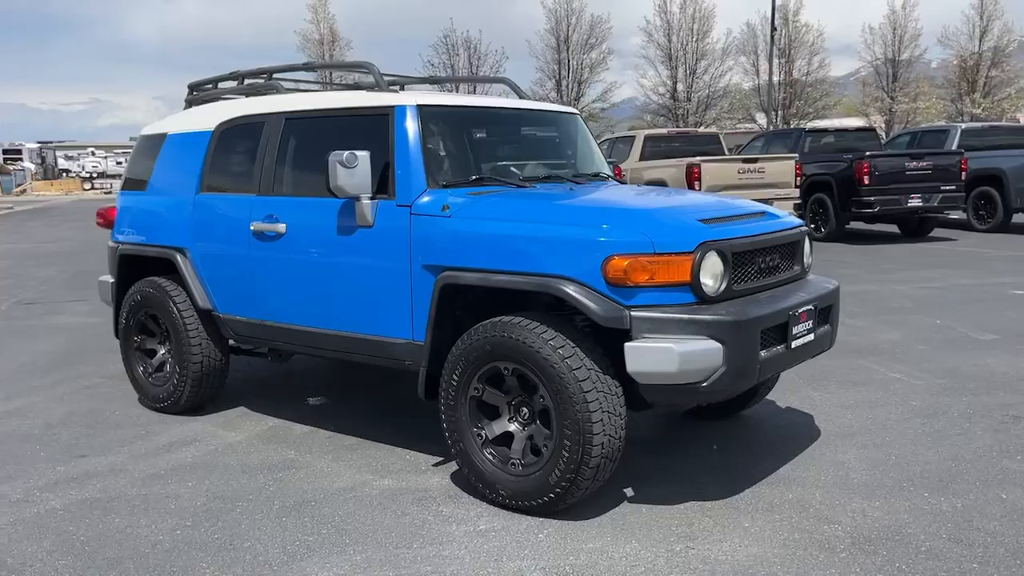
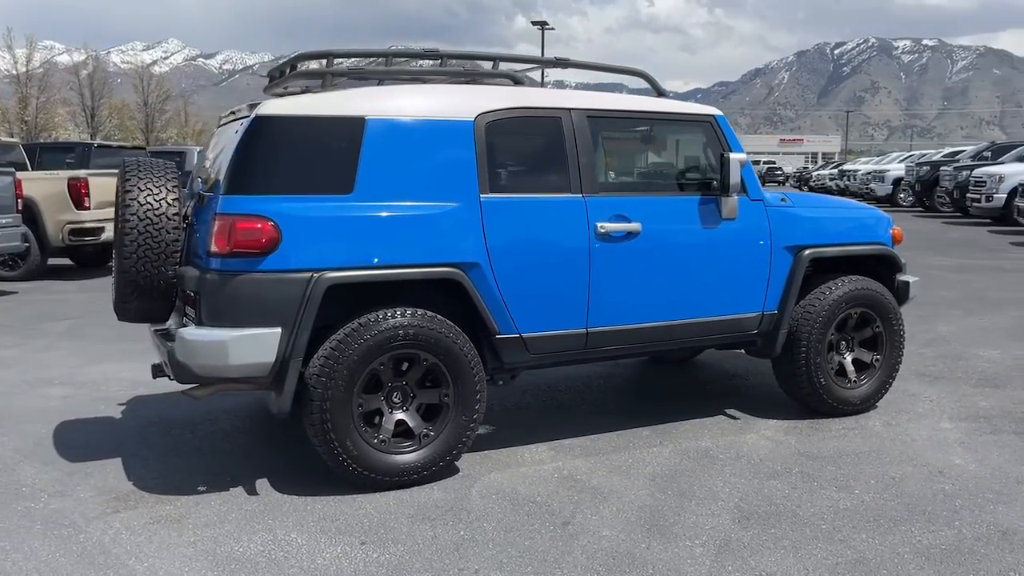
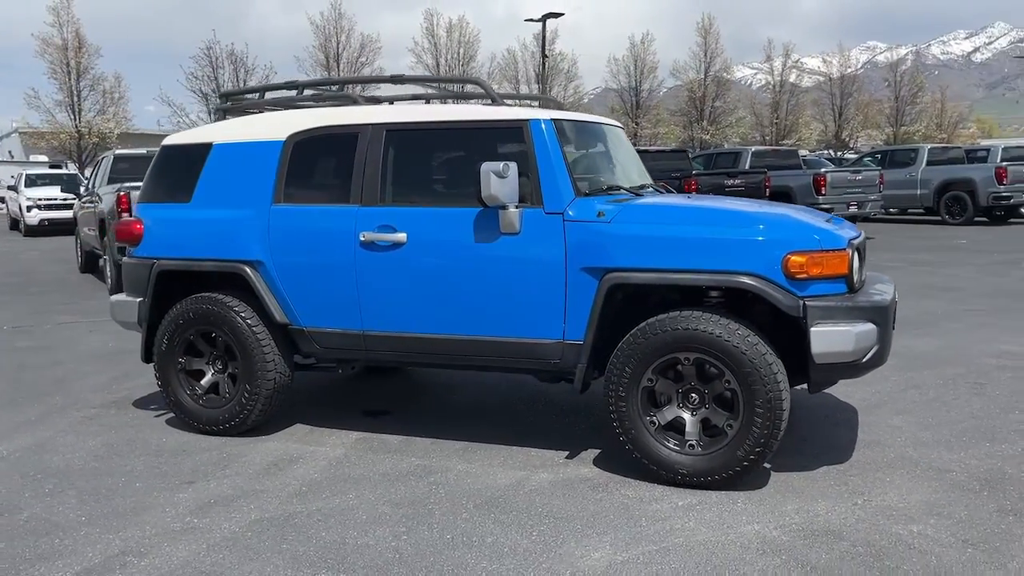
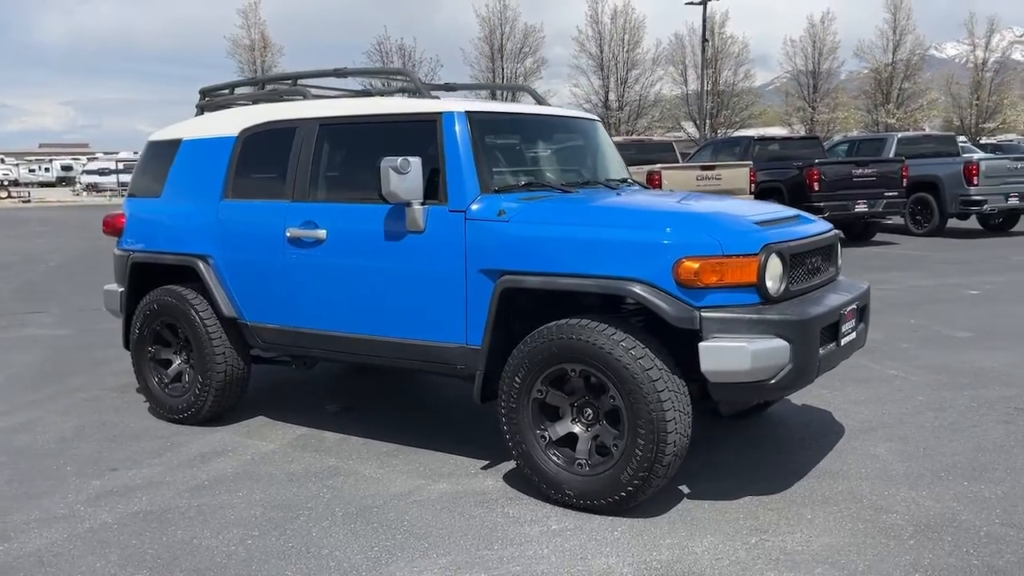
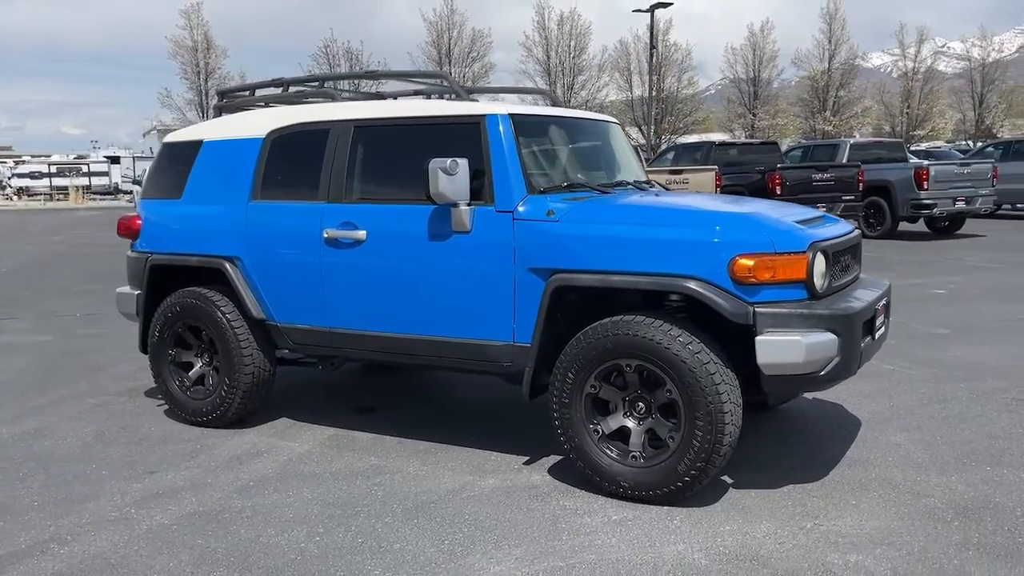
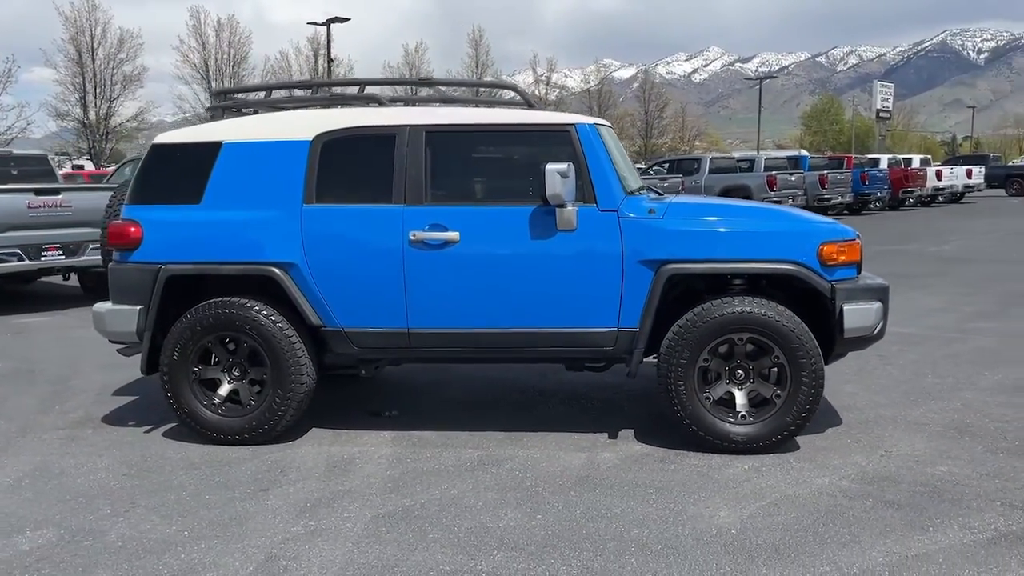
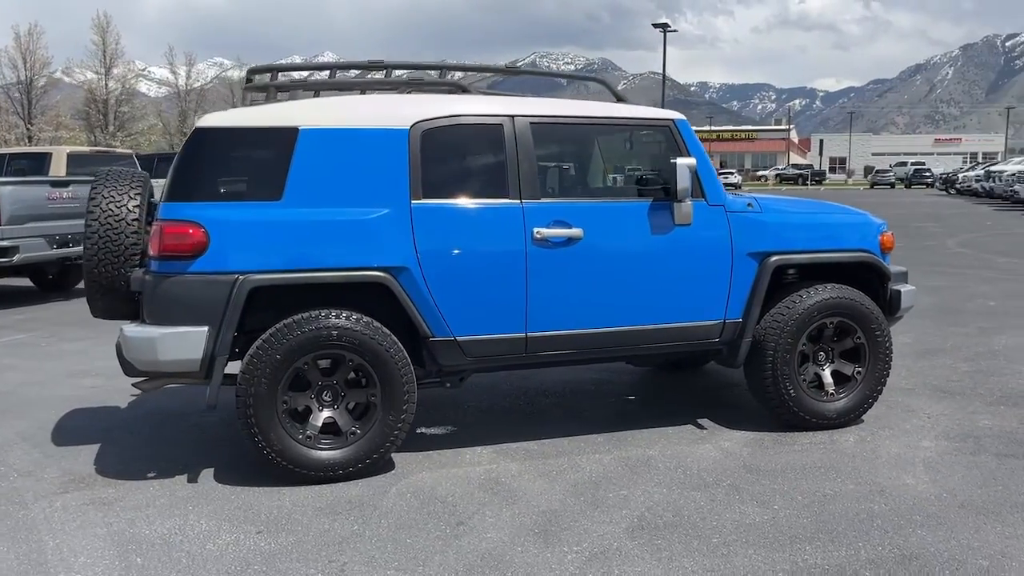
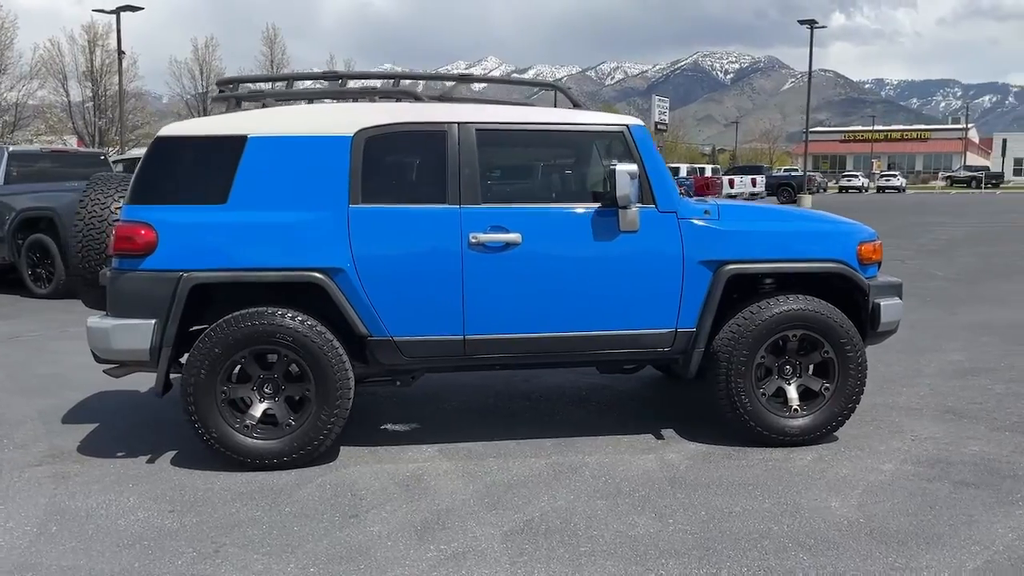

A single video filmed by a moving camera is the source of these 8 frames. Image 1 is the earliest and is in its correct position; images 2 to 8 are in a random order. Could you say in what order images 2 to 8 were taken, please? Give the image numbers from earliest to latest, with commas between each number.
4, 5, 3, 6, 8, 7, 2
